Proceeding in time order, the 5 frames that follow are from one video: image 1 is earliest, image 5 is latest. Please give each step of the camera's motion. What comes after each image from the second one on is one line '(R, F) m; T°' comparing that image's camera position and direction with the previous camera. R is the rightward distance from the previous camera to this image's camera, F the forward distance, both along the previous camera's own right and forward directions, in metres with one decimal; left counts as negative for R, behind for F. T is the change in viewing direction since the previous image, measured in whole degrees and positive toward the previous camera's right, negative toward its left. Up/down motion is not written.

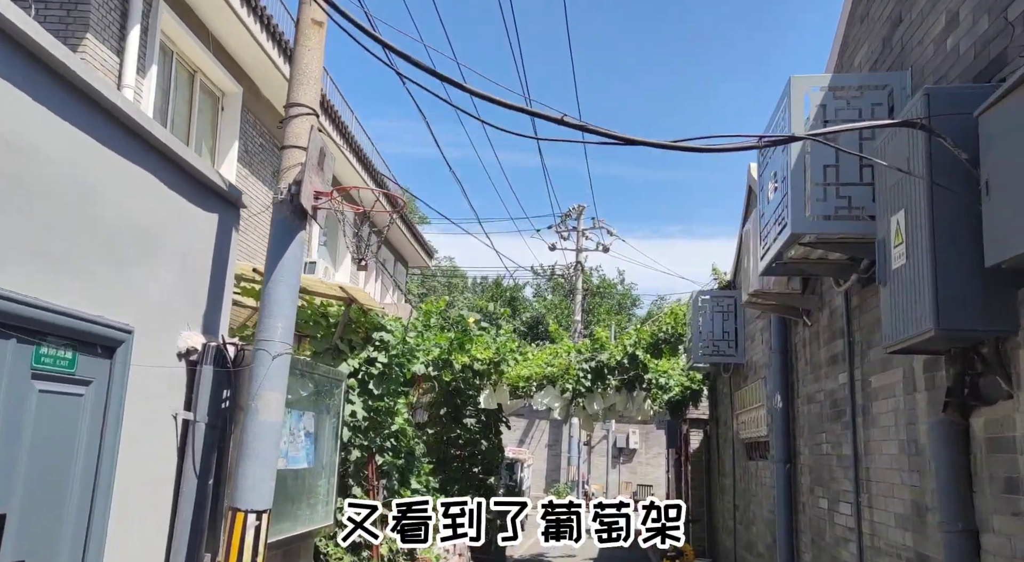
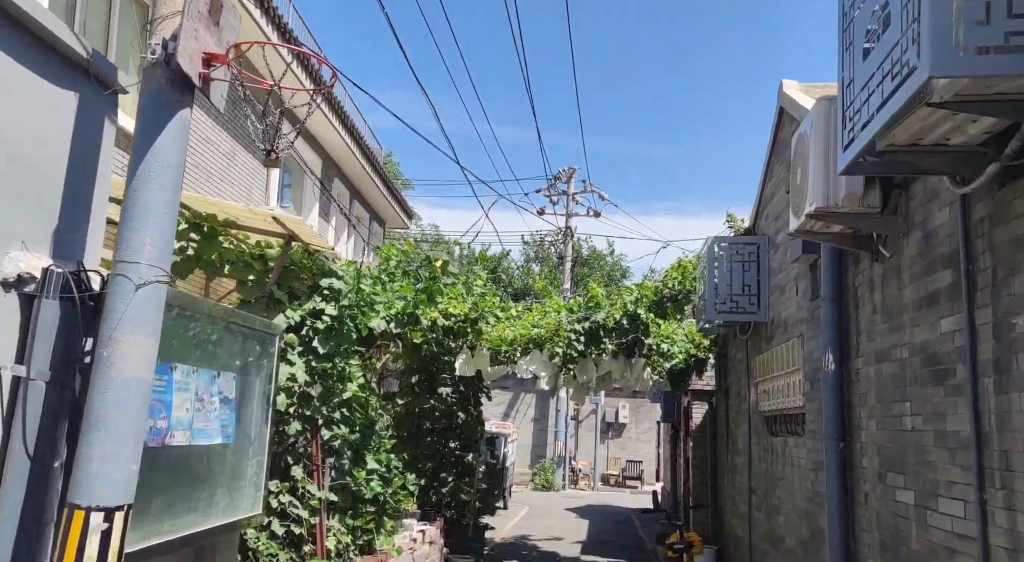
(+0.1, +1.5) m; +1°
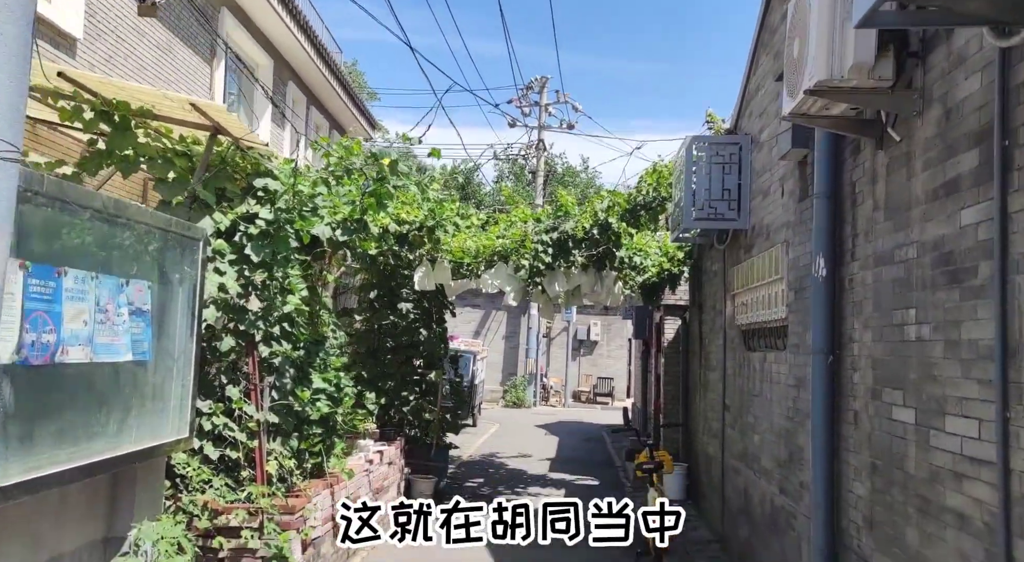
(+0.1, +0.6) m; +2°
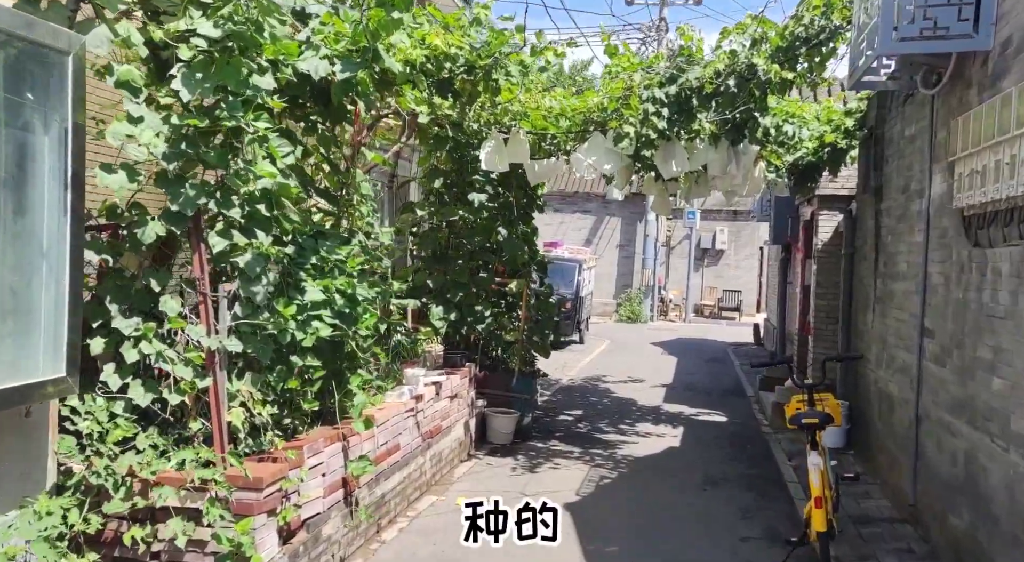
(+0.1, +2.2) m; -8°
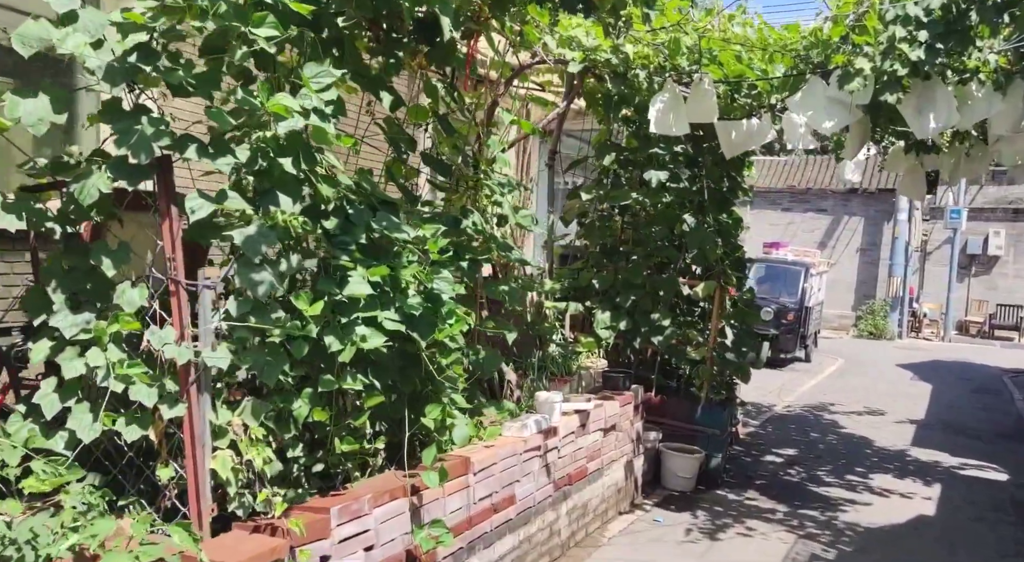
(+0.3, +1.6) m; -15°
